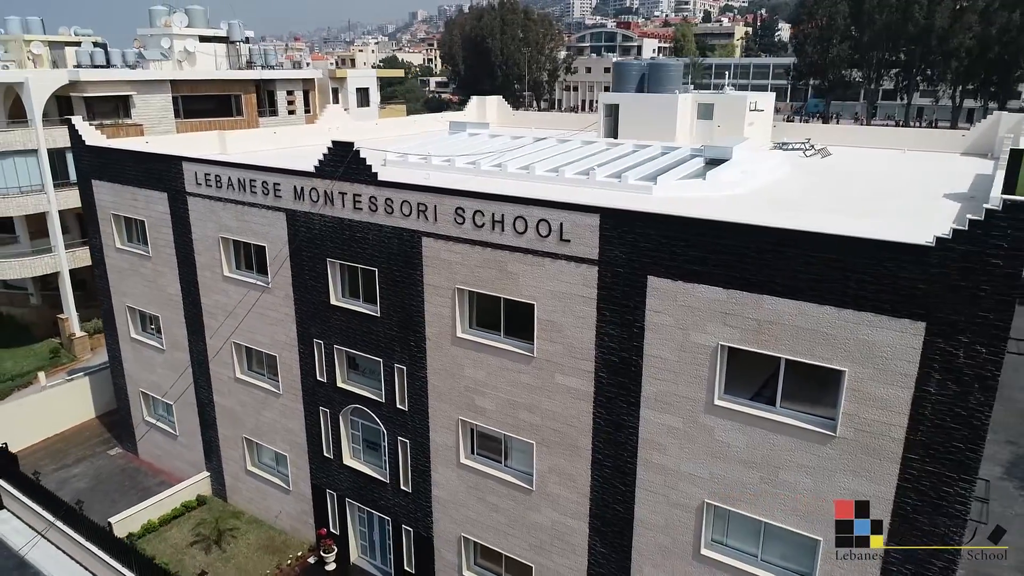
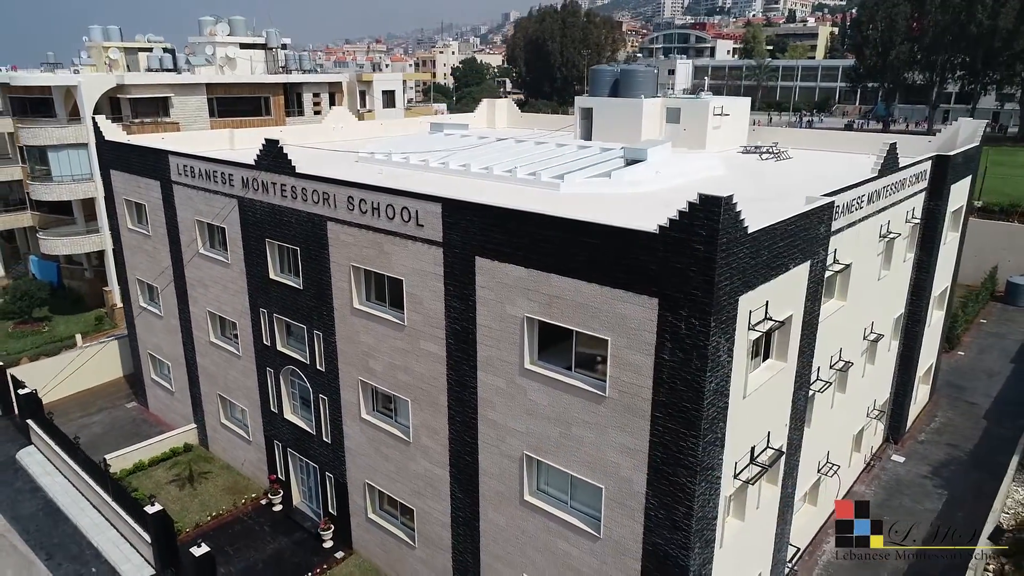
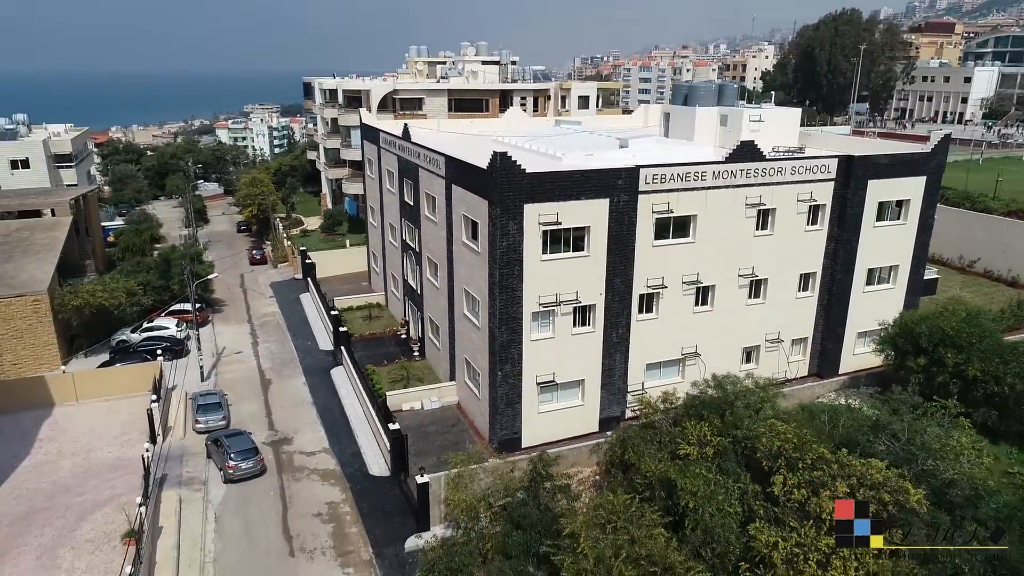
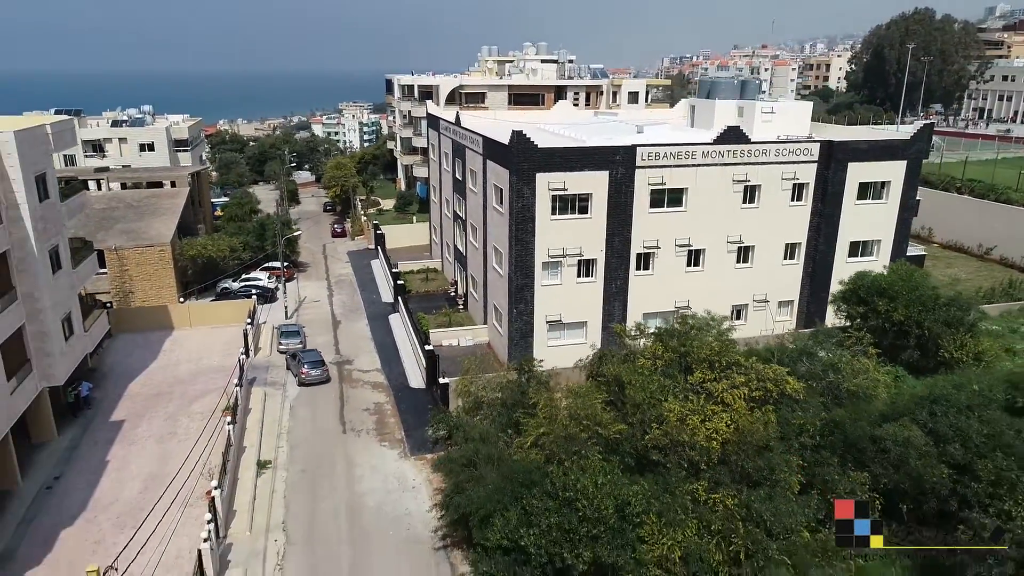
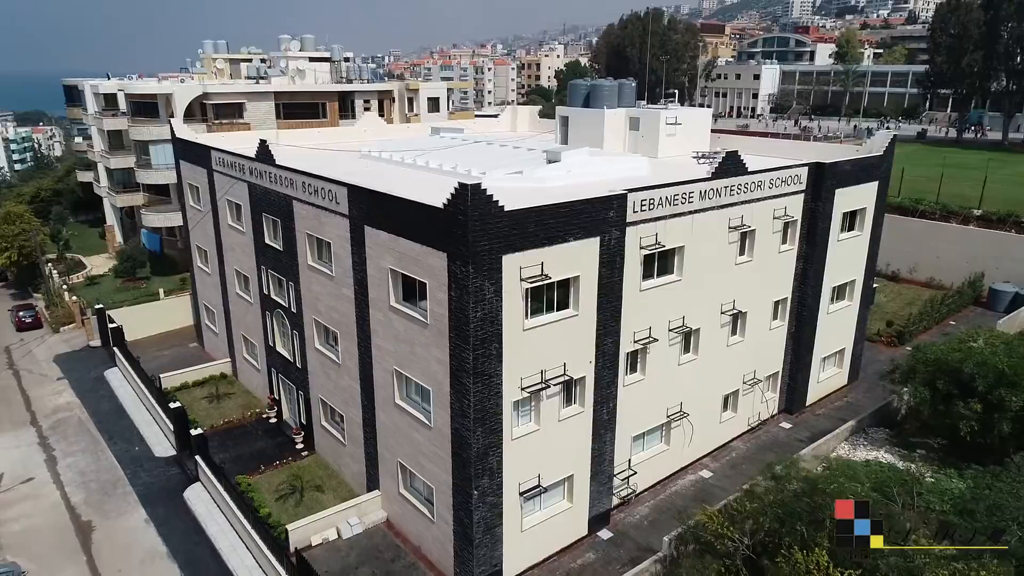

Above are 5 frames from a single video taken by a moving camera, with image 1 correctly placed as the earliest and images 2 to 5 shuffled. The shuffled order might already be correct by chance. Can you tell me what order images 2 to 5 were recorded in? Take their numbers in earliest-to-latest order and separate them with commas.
2, 5, 3, 4
